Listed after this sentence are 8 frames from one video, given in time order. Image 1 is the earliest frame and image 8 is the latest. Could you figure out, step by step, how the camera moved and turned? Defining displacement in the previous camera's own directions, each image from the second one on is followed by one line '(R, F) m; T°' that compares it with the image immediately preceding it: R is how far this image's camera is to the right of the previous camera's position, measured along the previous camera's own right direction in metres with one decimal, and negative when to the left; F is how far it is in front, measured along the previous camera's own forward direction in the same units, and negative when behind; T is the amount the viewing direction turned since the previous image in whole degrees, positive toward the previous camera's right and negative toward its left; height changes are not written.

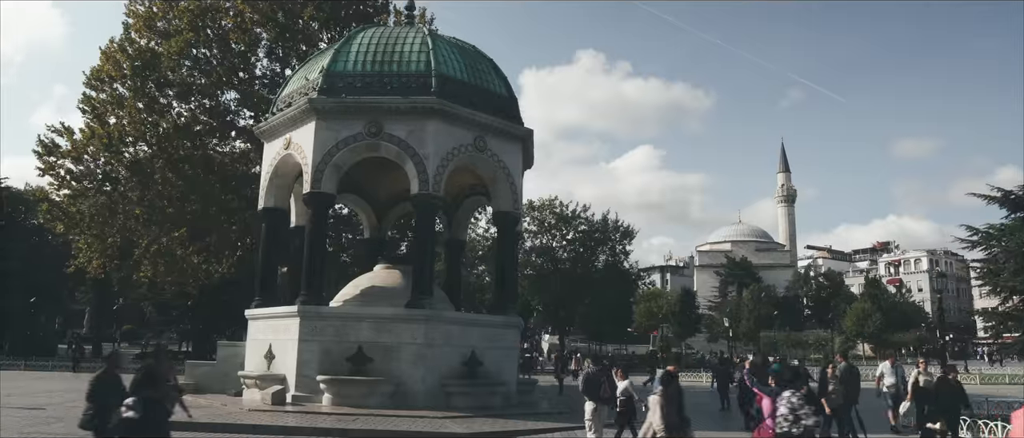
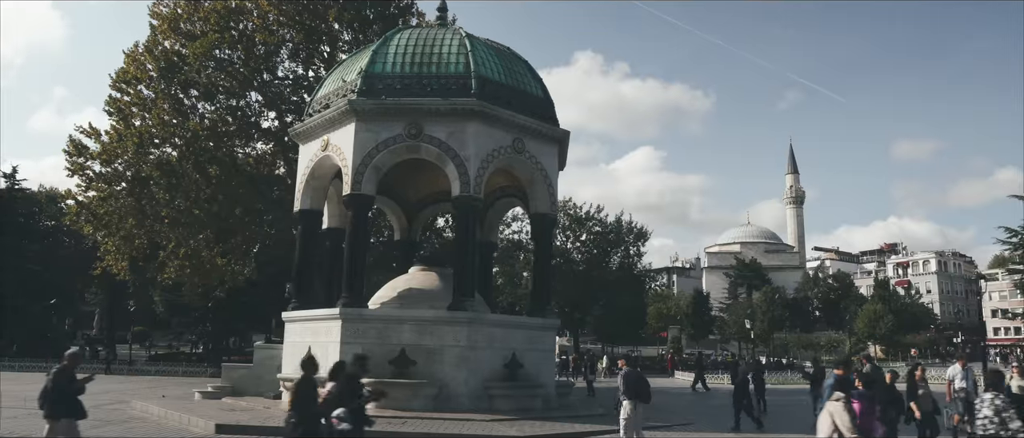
(-1.0, 0.0) m; 0°
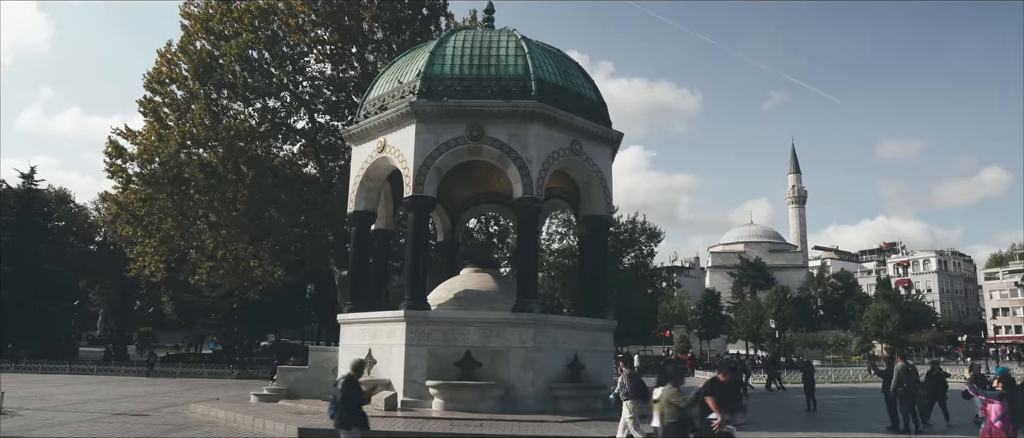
(-1.7, 0.0) m; +1°
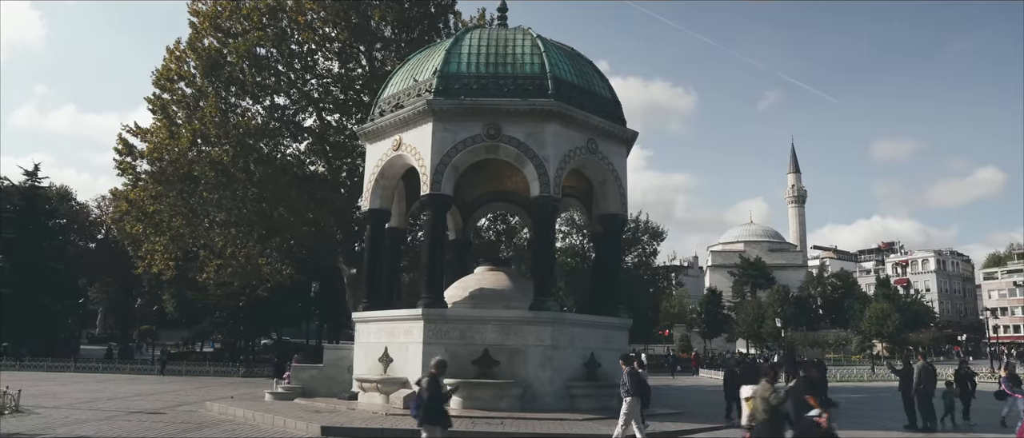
(-0.5, 0.0) m; 0°
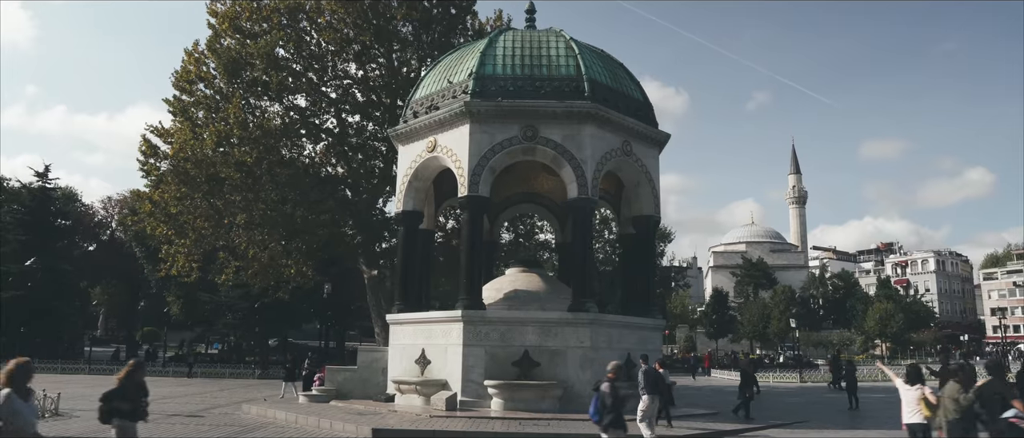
(-1.0, 0.0) m; +1°
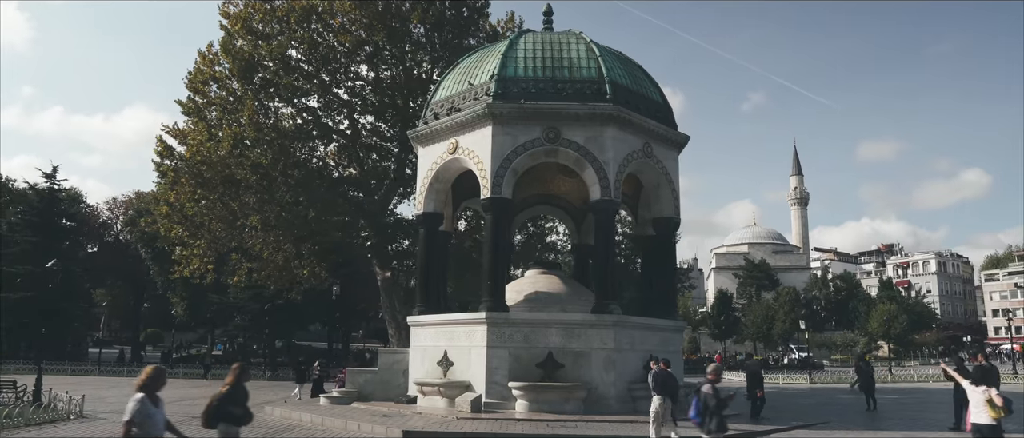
(-0.6, 0.0) m; 0°
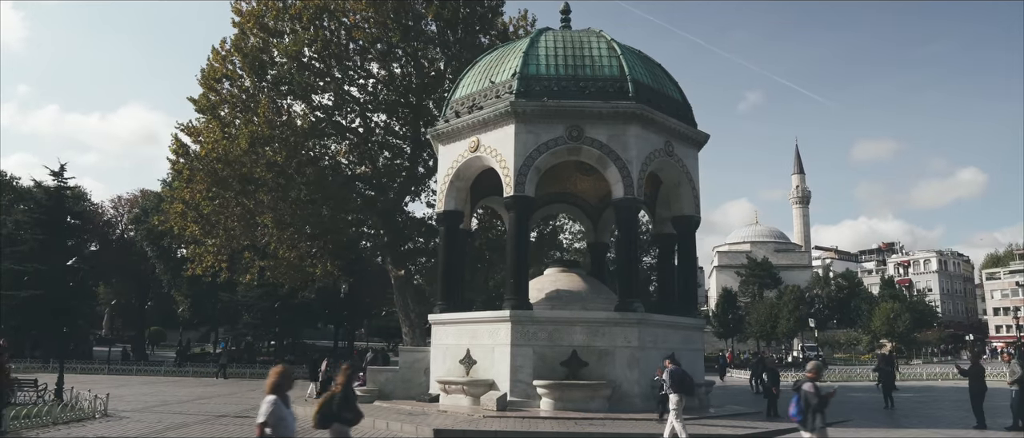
(-0.6, 0.0) m; 0°
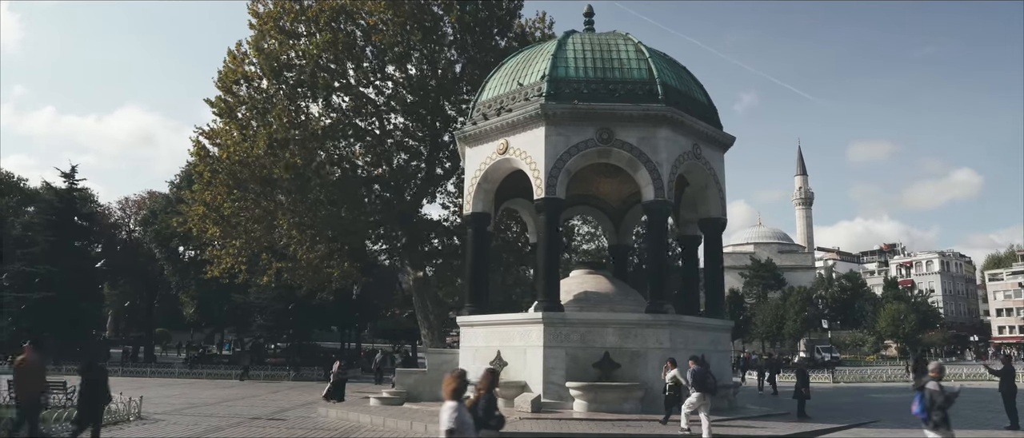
(-0.8, 0.0) m; 0°
